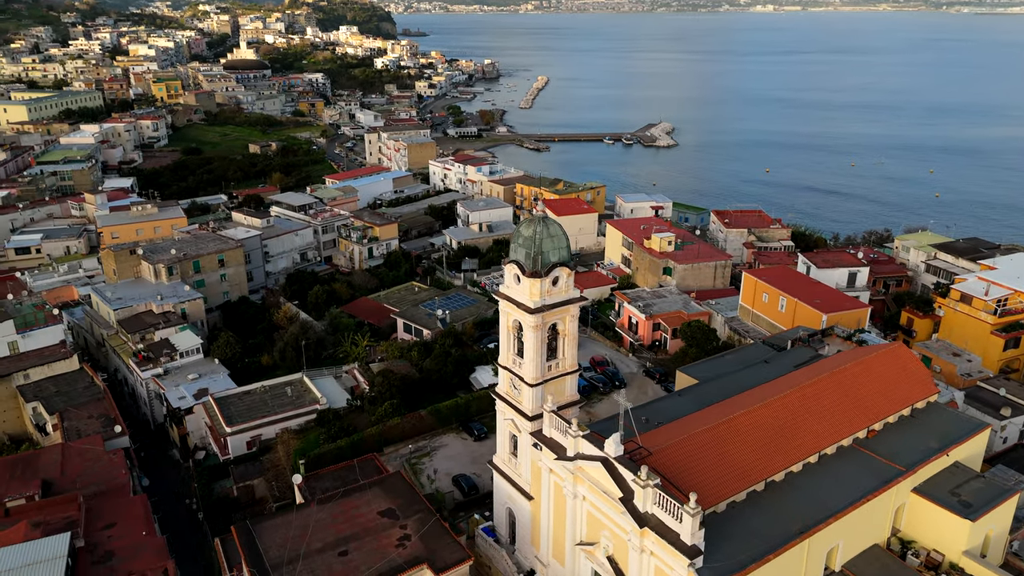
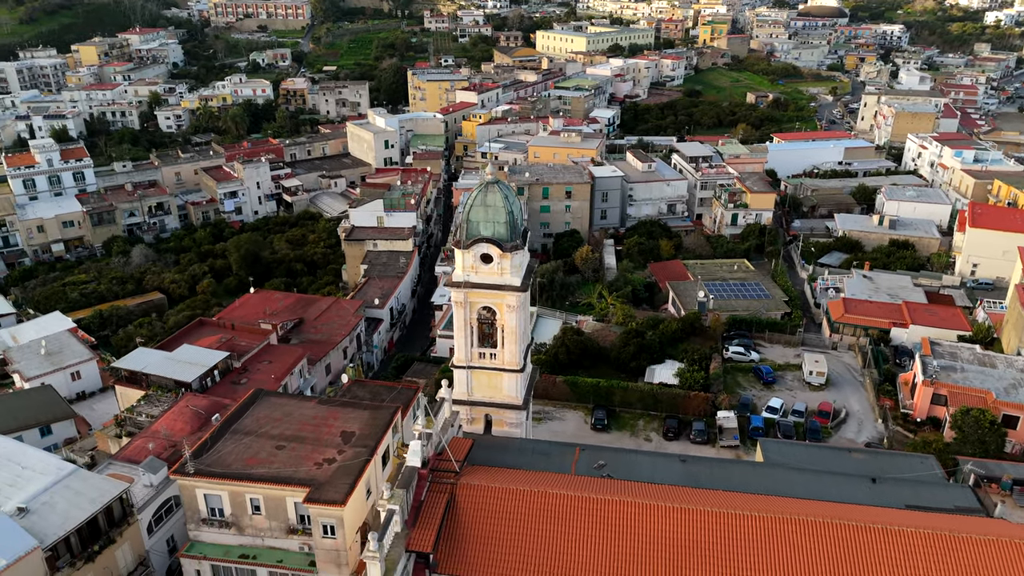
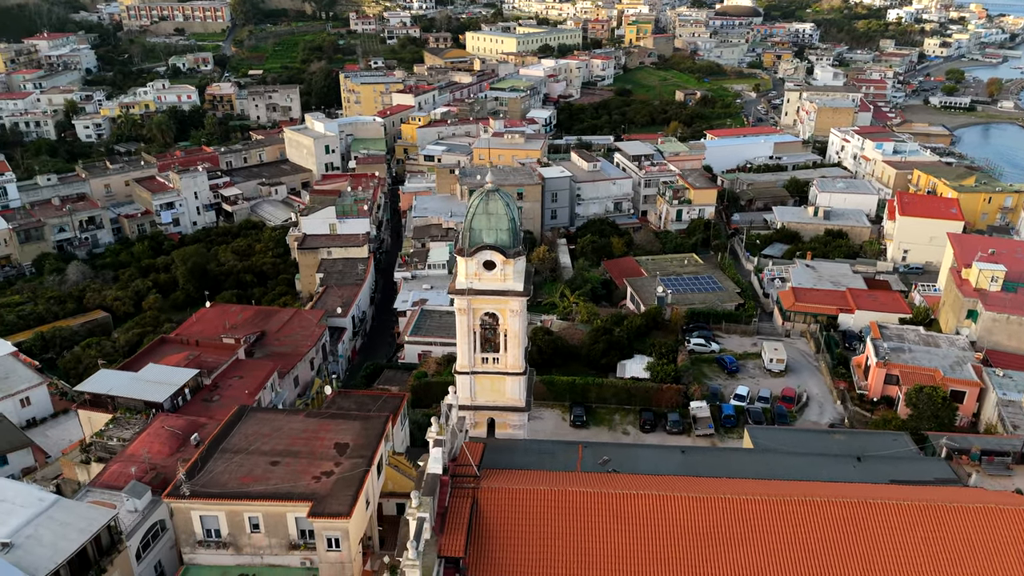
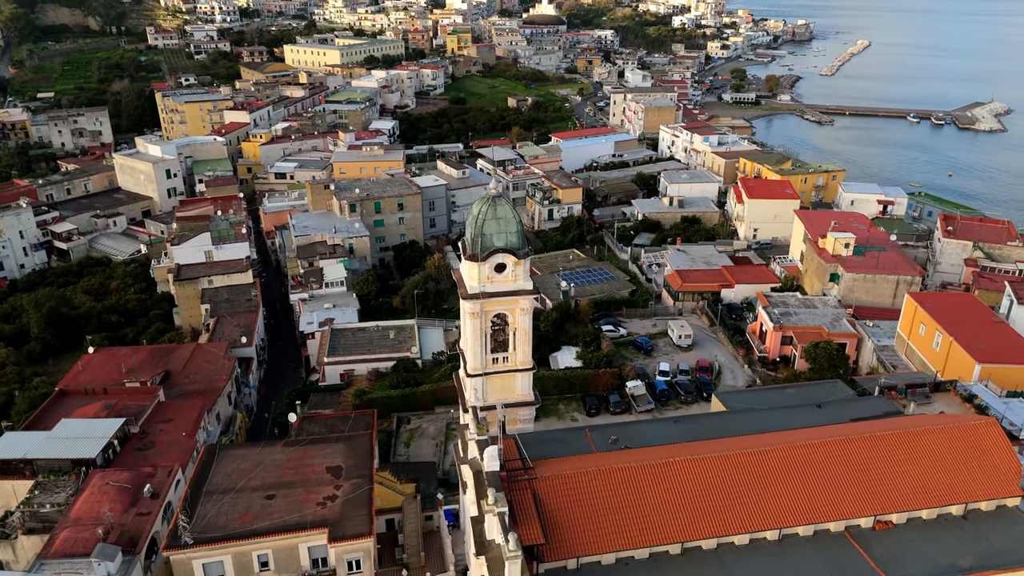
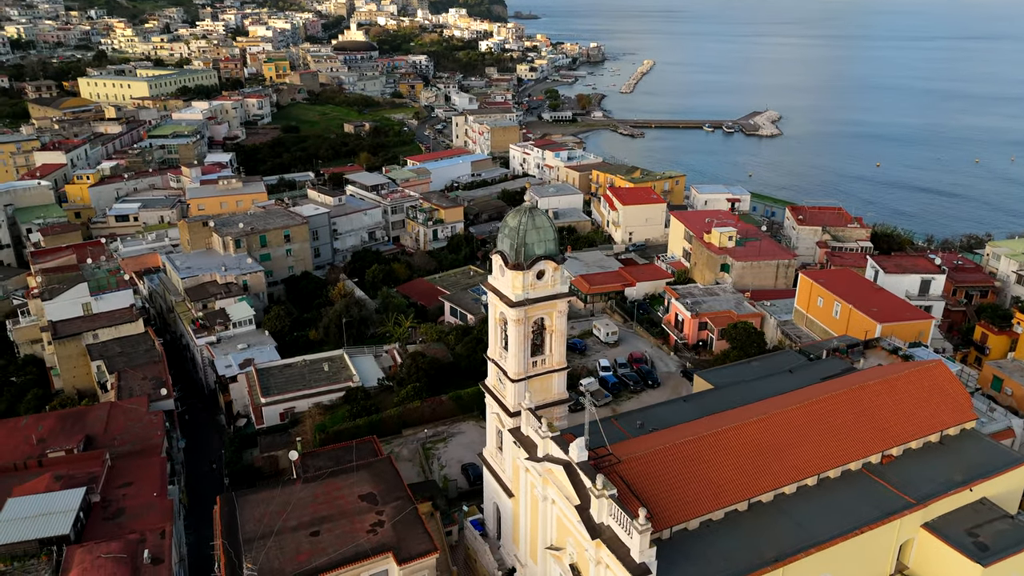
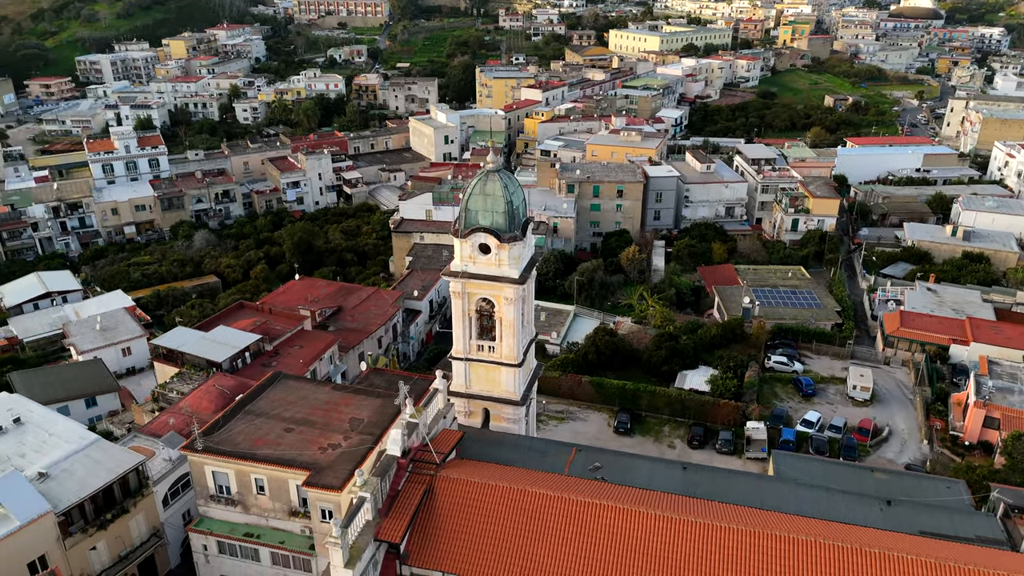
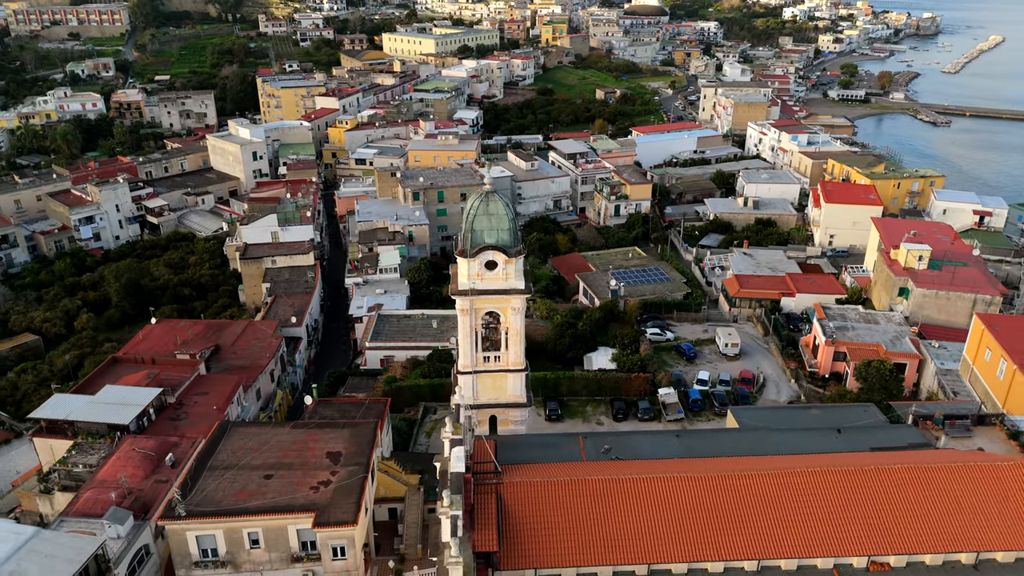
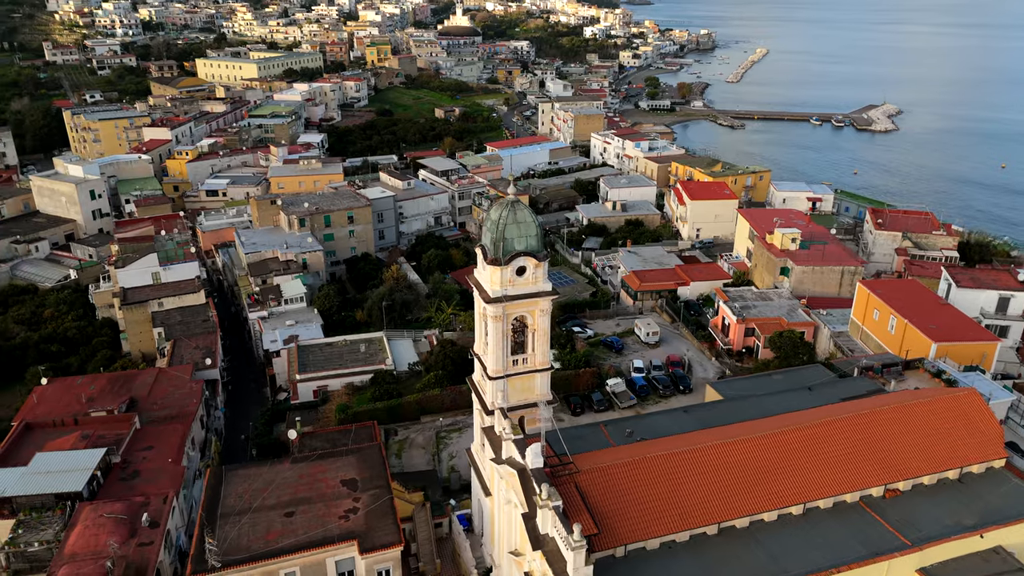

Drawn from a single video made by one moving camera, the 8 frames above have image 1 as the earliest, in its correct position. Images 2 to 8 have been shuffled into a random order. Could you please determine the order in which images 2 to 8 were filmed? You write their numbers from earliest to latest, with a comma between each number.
5, 8, 4, 7, 3, 2, 6
